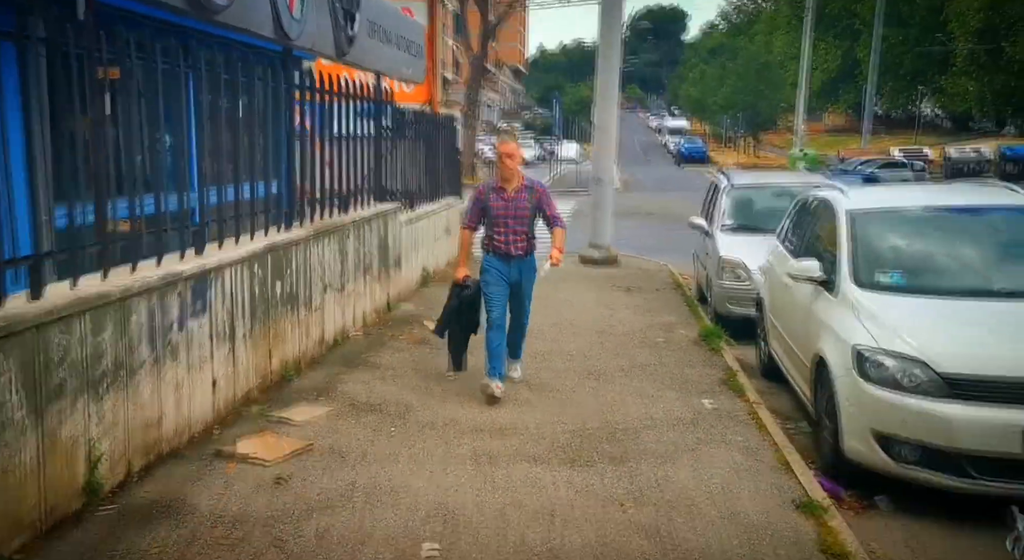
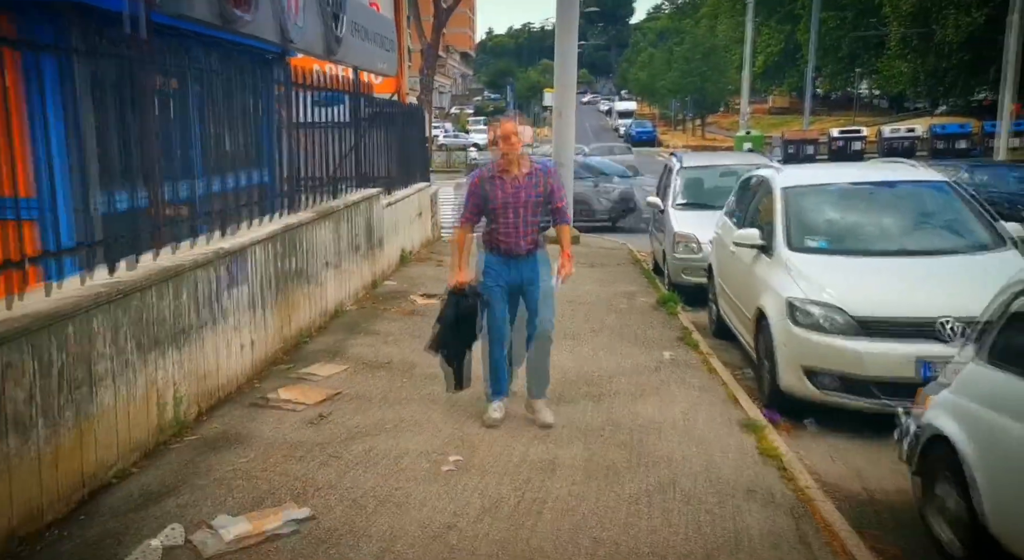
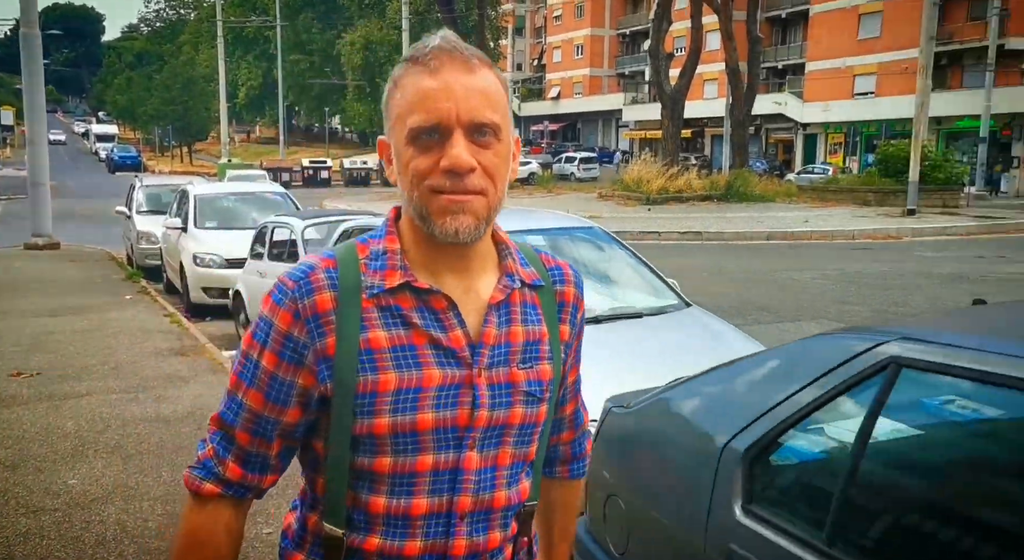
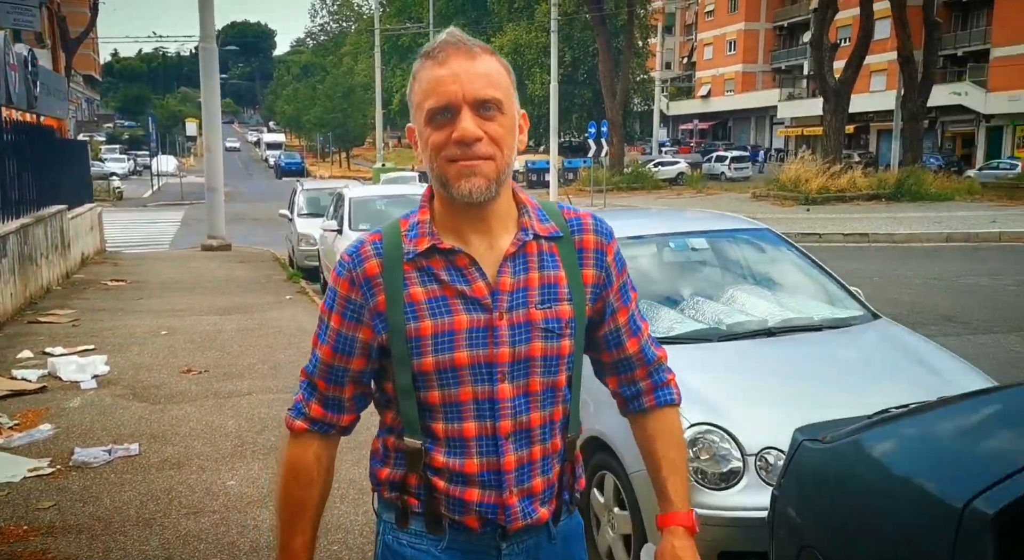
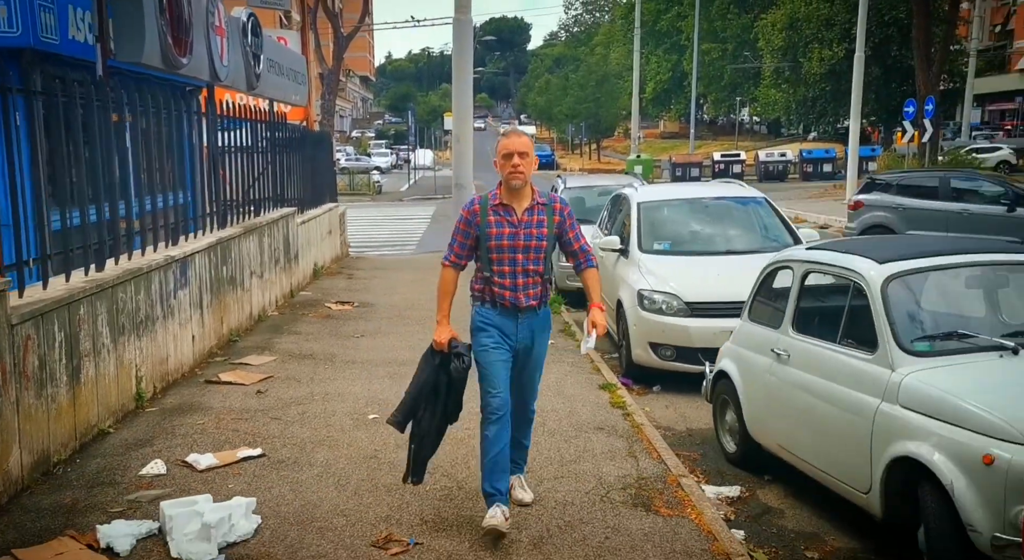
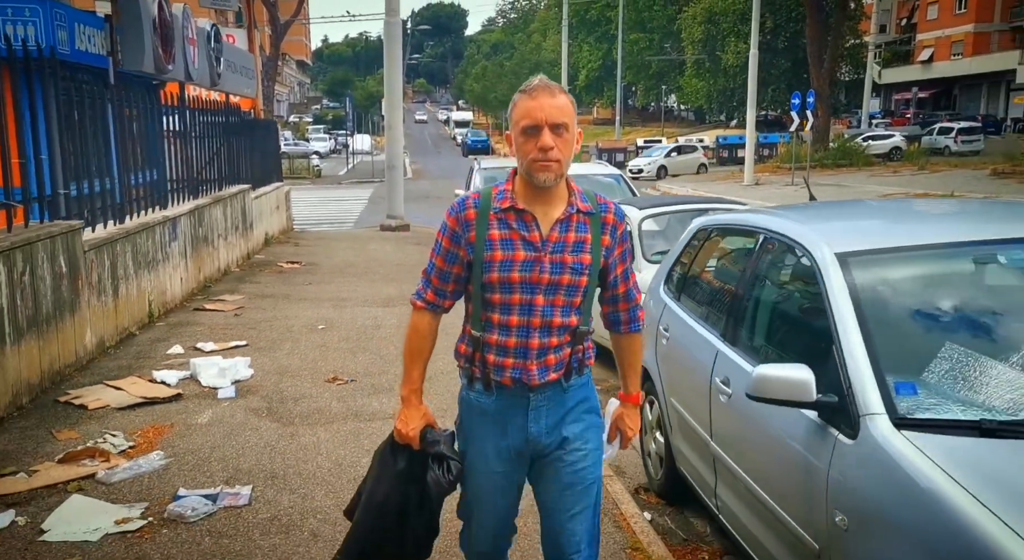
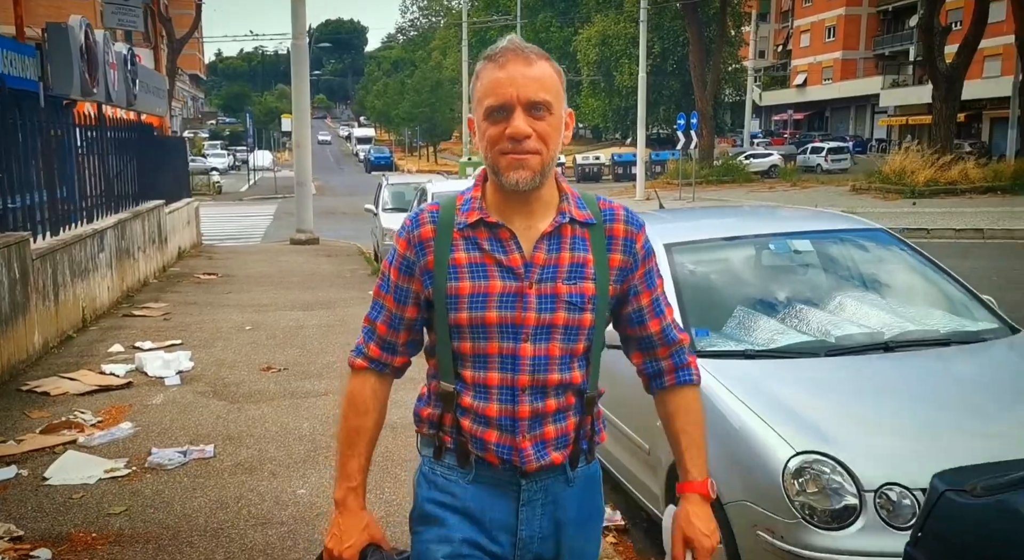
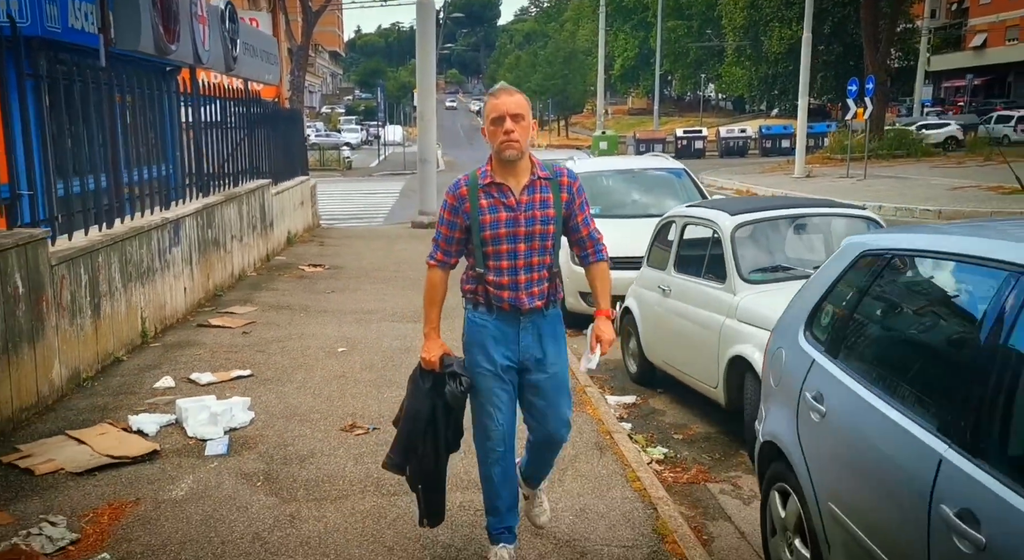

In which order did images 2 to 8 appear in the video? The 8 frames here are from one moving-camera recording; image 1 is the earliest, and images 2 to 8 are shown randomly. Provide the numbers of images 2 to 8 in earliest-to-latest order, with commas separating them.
2, 5, 8, 6, 7, 4, 3
